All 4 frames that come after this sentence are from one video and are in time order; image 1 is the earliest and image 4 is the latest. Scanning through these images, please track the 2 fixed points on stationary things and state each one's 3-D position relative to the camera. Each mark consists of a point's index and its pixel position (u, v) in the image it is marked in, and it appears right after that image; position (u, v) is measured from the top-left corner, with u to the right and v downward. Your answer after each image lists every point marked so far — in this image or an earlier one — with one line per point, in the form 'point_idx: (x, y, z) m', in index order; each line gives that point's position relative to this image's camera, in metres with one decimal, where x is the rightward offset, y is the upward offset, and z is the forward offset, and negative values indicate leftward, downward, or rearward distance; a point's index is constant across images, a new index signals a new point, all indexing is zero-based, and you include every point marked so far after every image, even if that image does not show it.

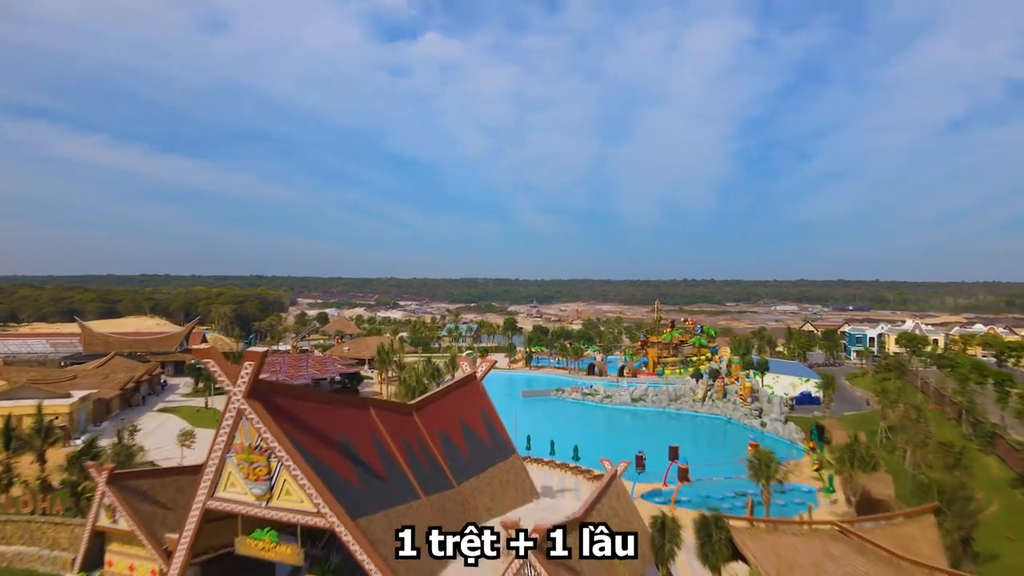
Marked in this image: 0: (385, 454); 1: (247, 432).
0: (-3.9, -5.0, +16.7) m
1: (-6.6, -3.6, +13.9) m
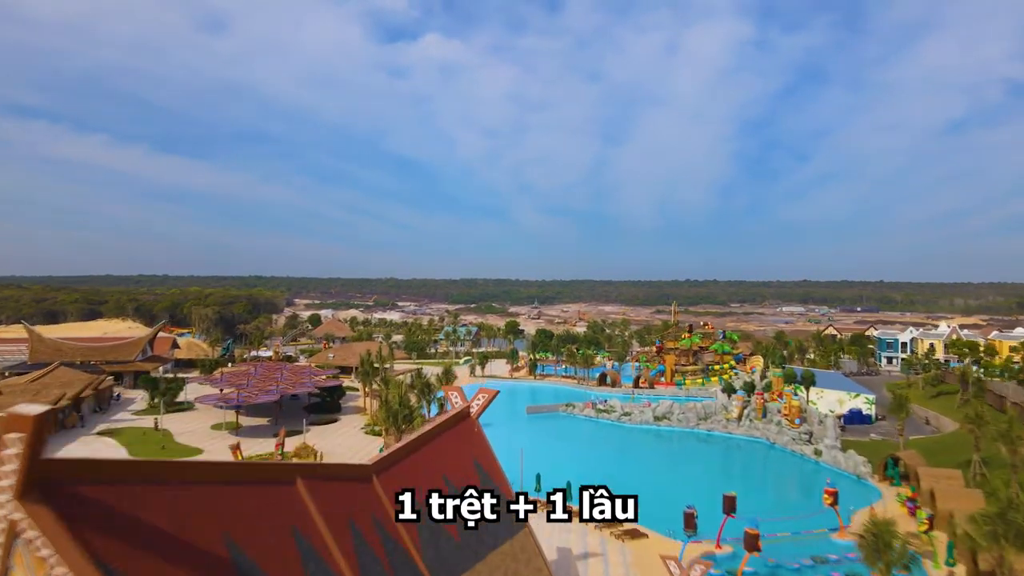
0: (-3.6, -5.0, +10.2) m
1: (-6.3, -3.6, +7.3) m
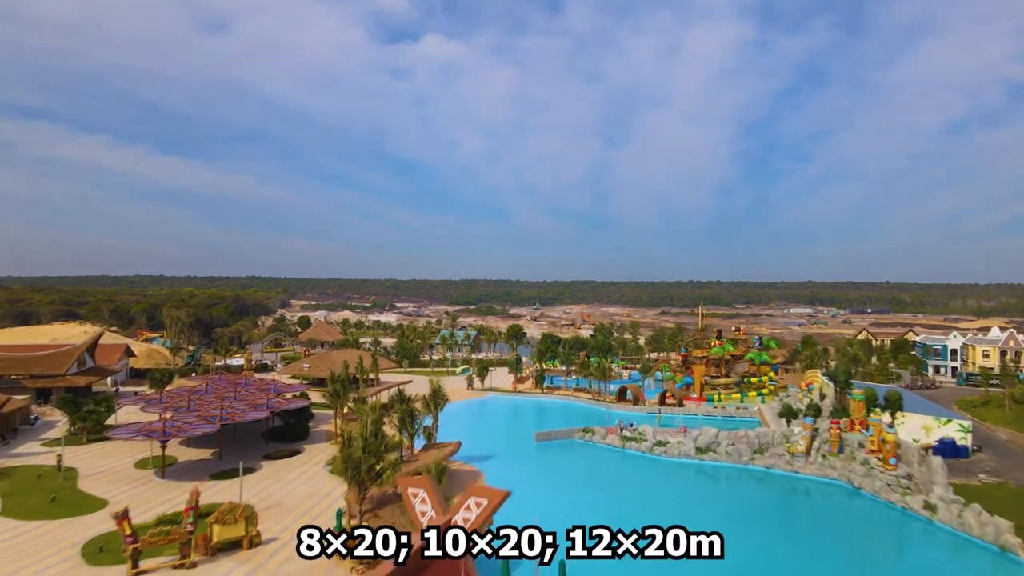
0: (-3.3, -4.9, +1.8) m
1: (-6.0, -3.5, -1.1) m
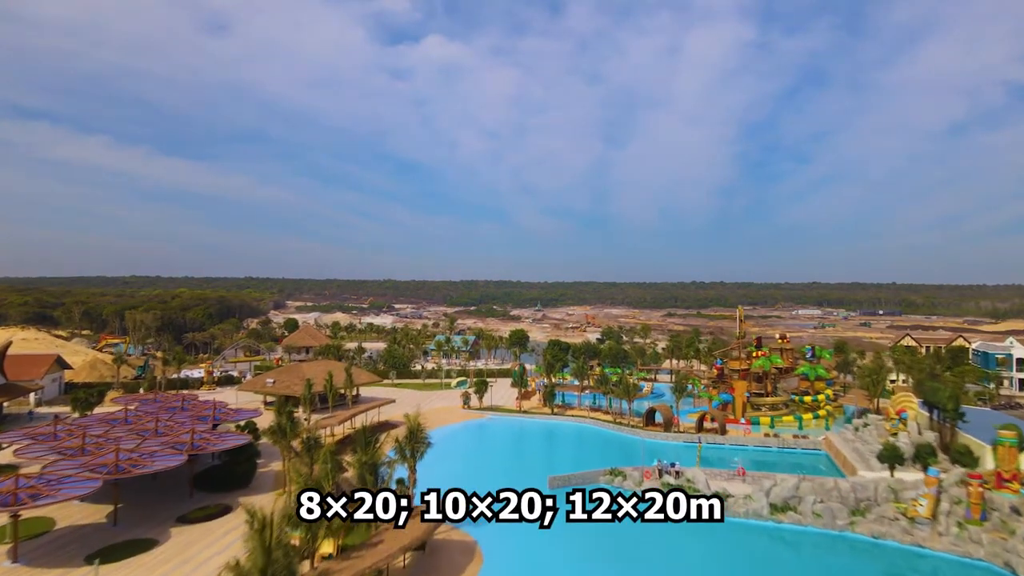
0: (-3.0, -4.8, -6.9) m
1: (-5.7, -3.4, -9.8) m
